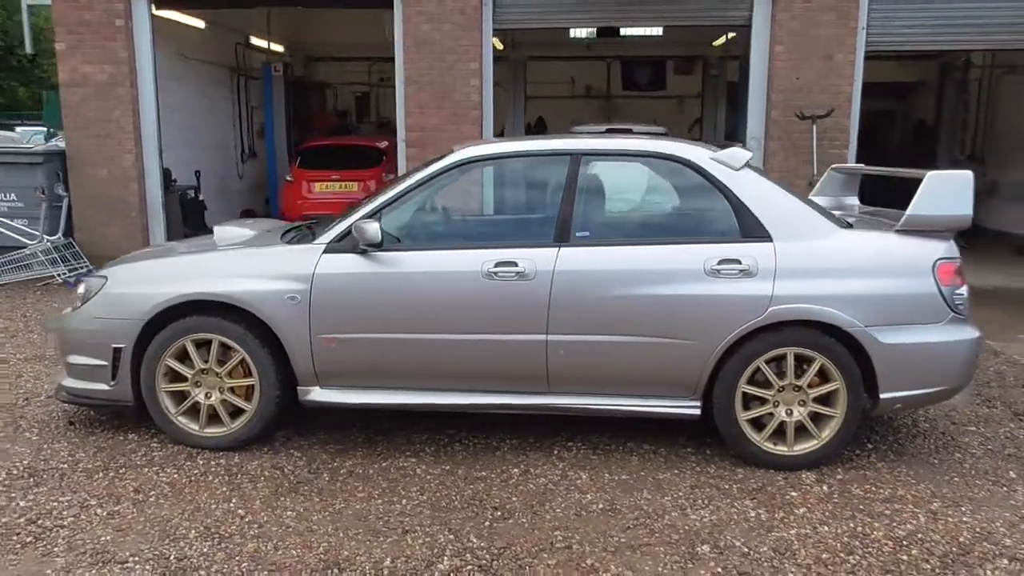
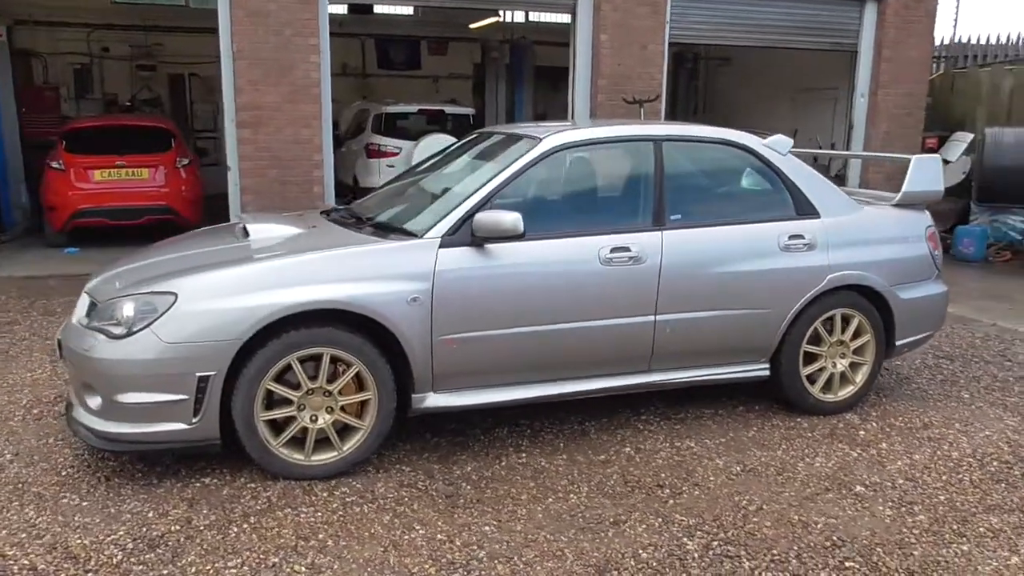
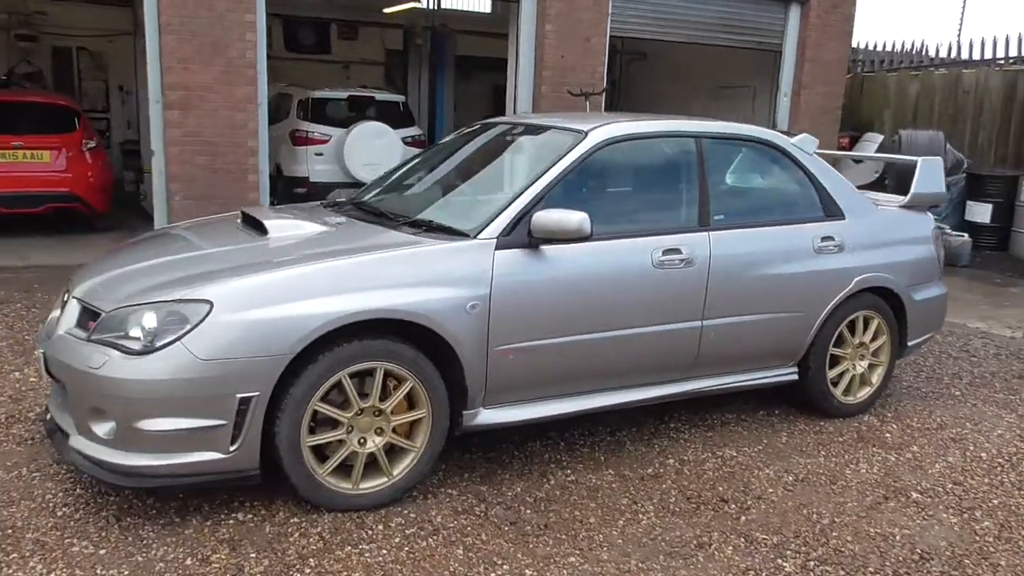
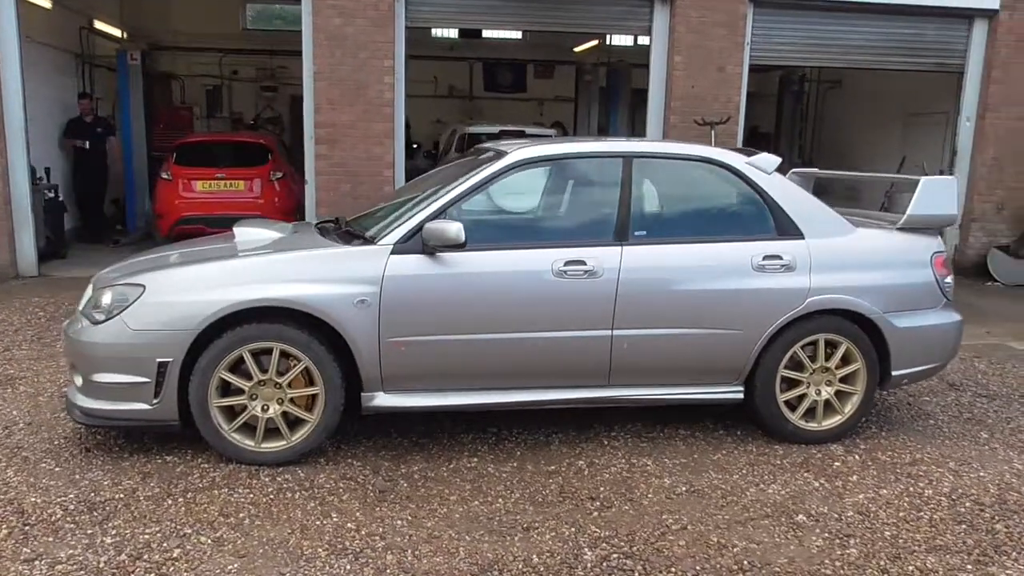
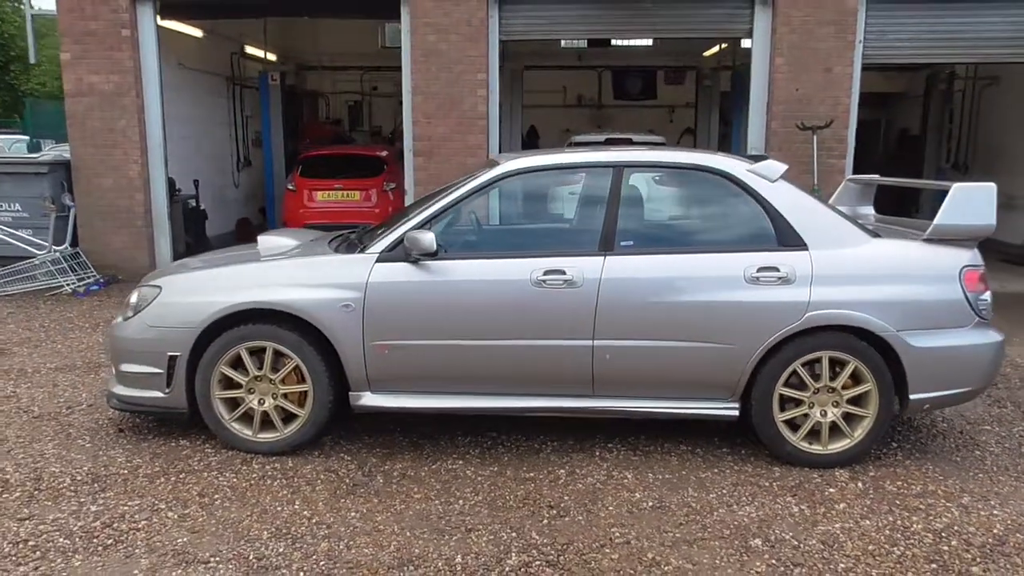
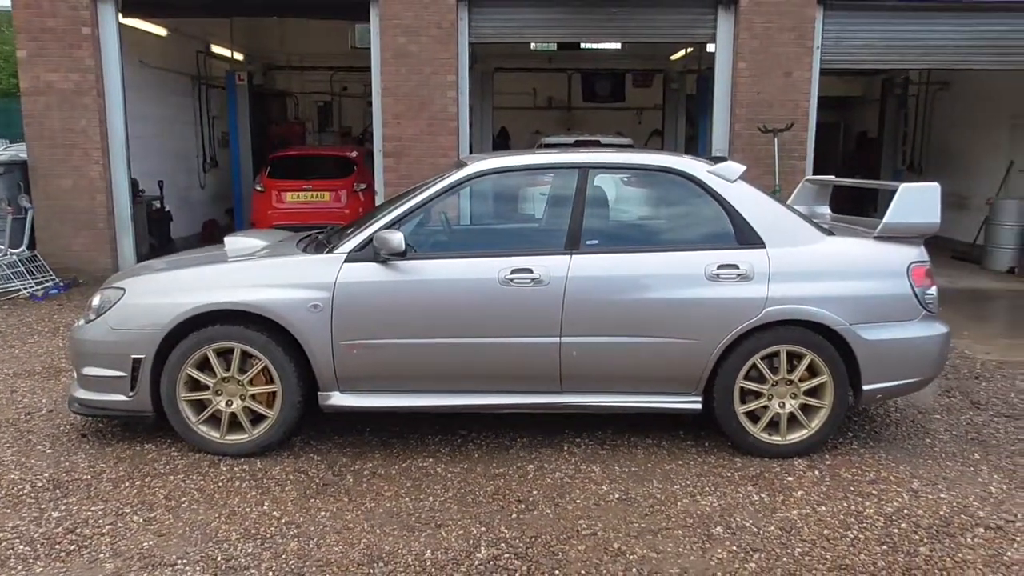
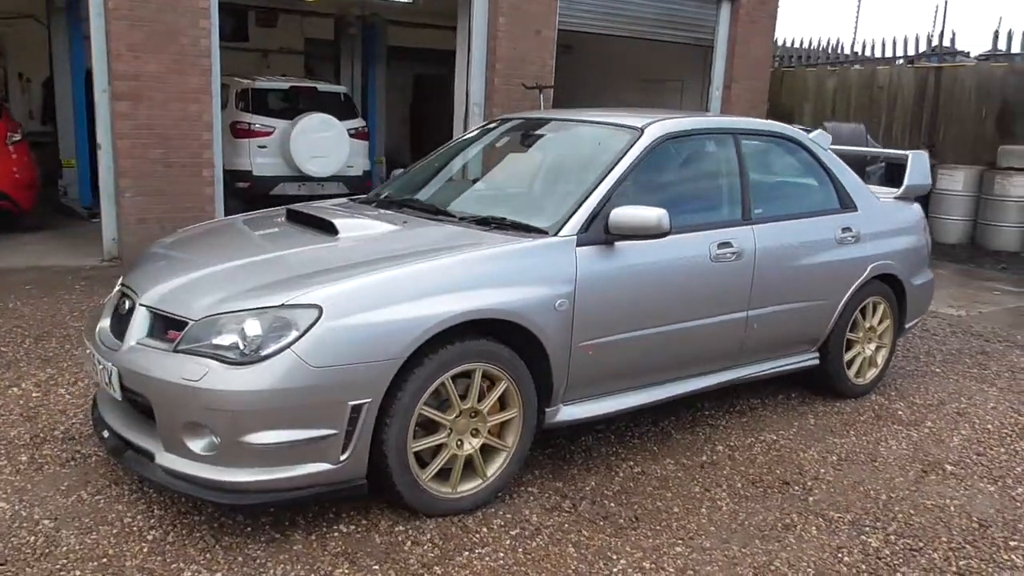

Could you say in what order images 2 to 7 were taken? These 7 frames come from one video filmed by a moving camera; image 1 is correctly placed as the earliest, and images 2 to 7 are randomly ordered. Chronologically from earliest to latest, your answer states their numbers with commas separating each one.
5, 6, 4, 2, 3, 7
